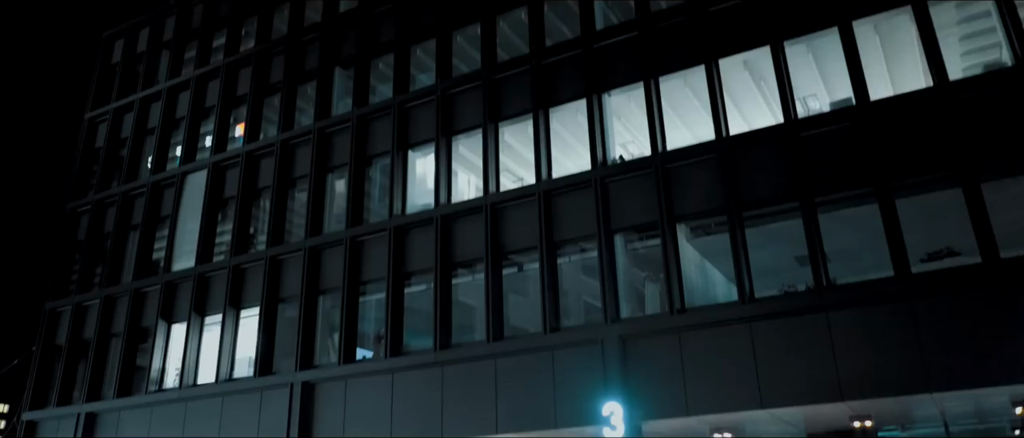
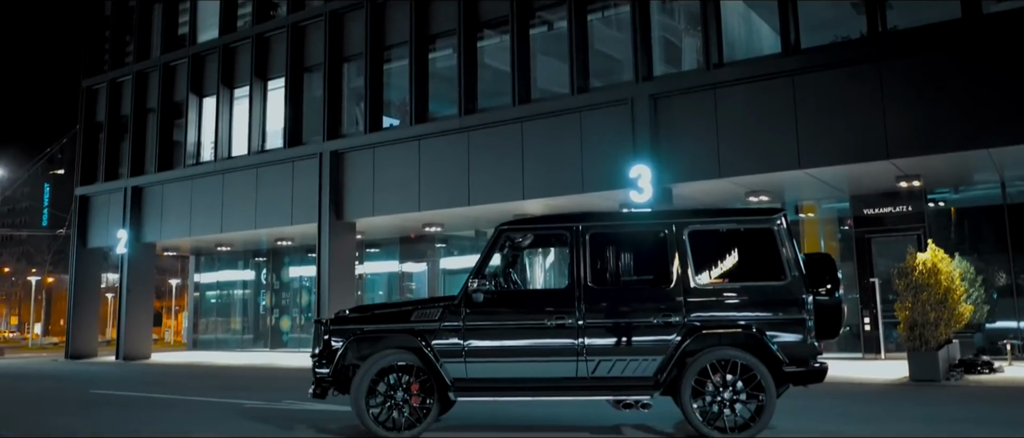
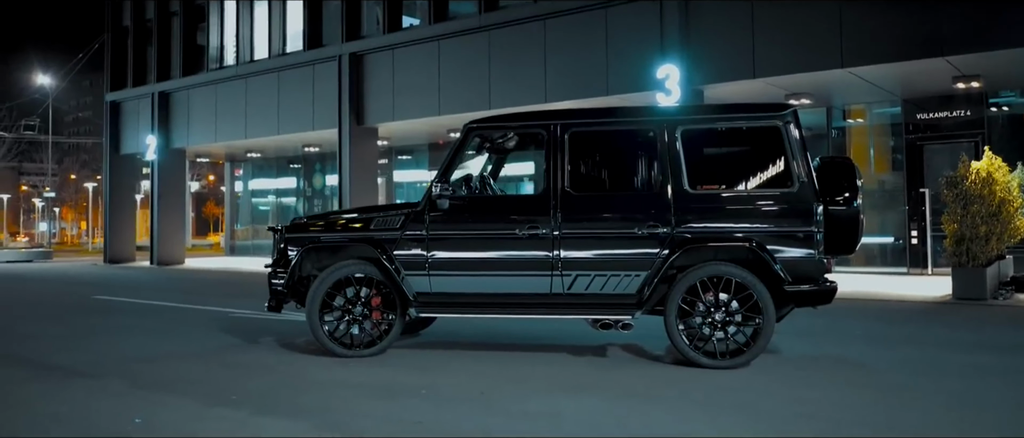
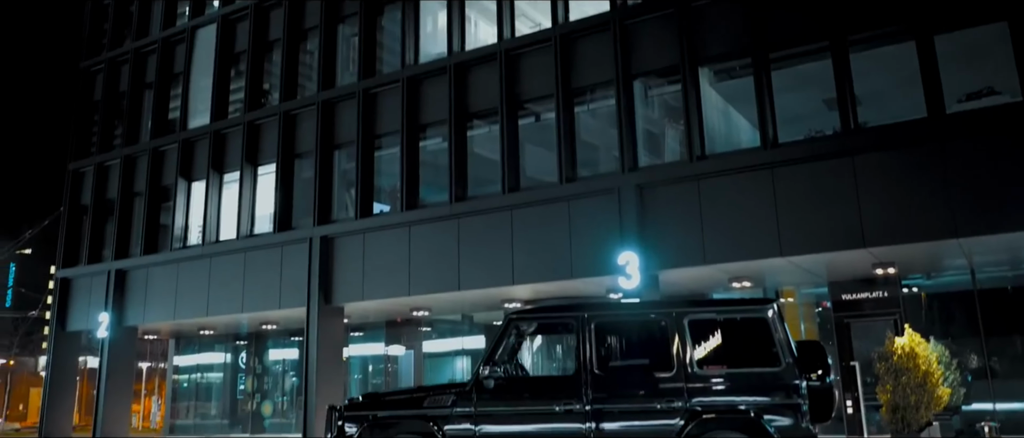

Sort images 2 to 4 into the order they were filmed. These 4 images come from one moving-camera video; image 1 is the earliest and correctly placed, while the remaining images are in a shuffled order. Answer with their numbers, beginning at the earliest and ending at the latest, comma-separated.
4, 2, 3
